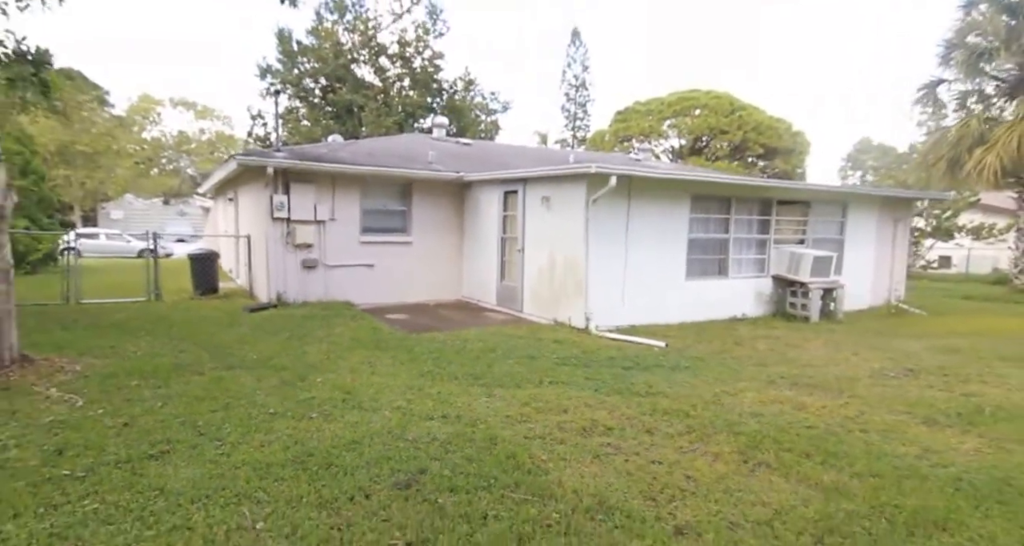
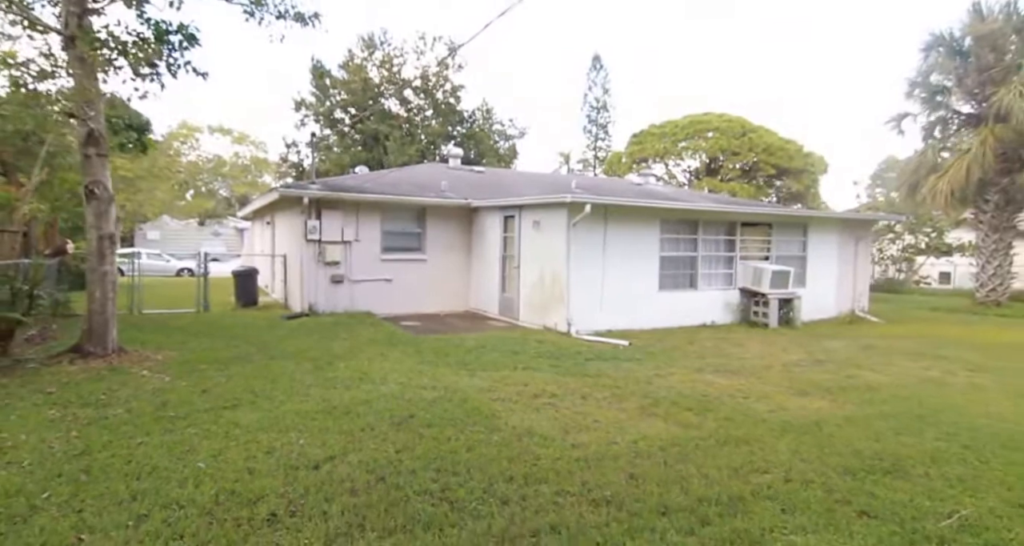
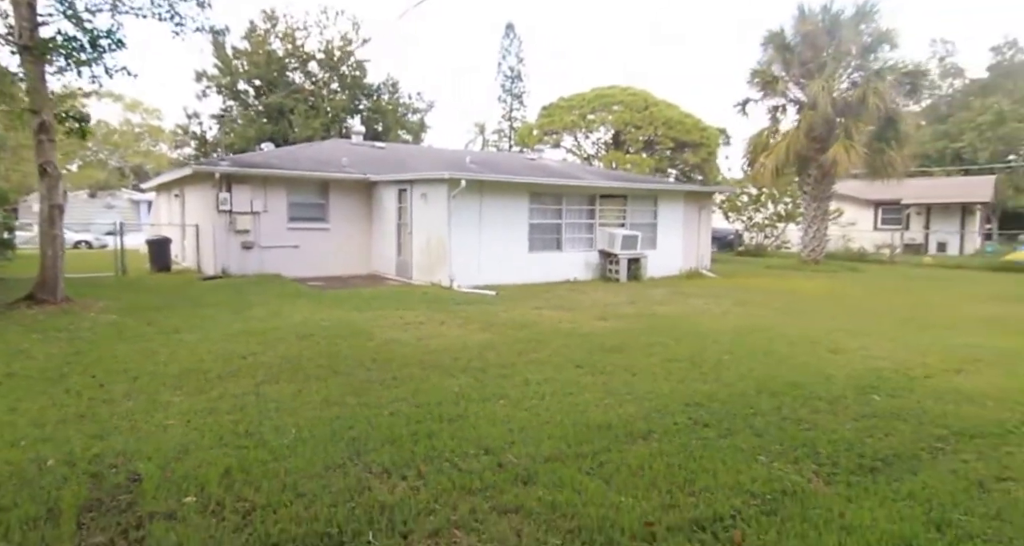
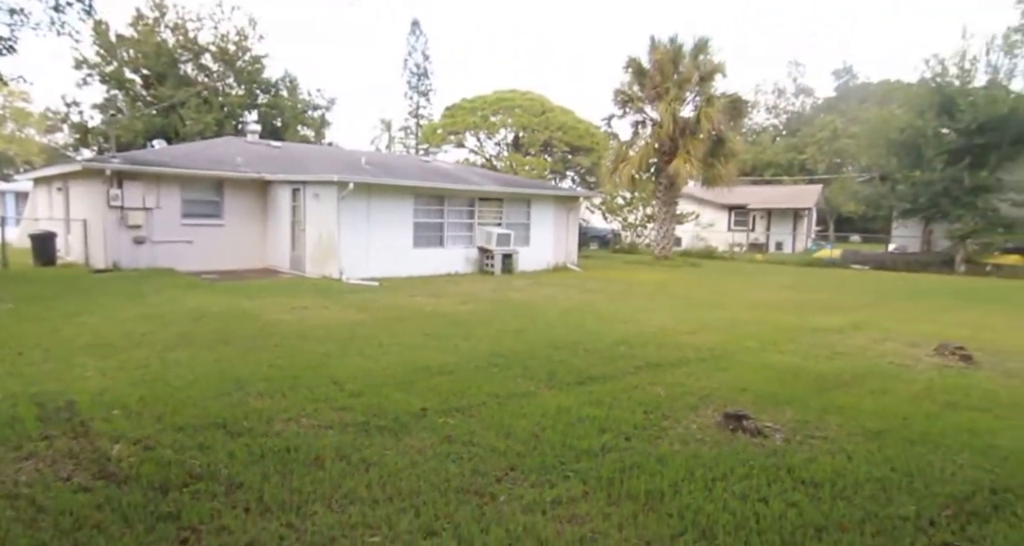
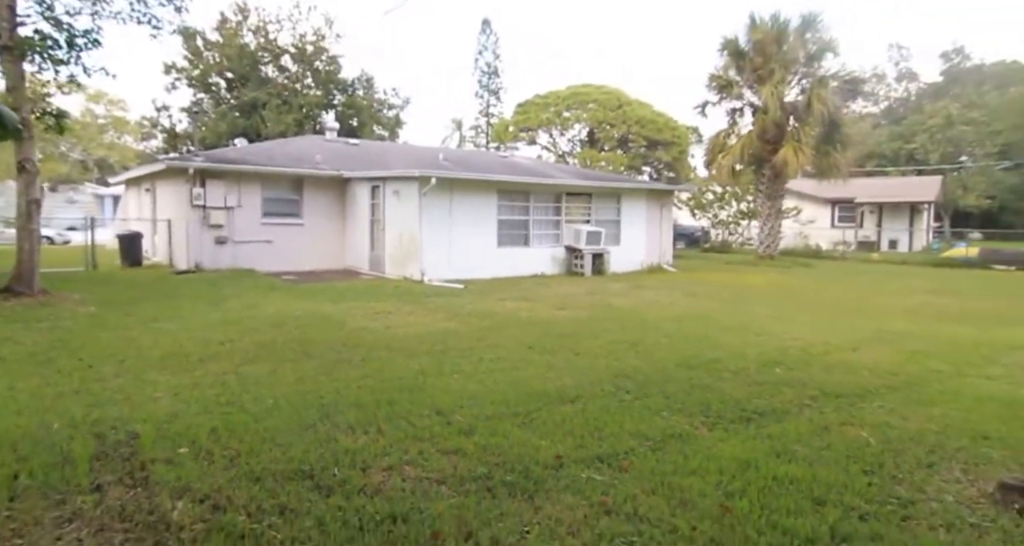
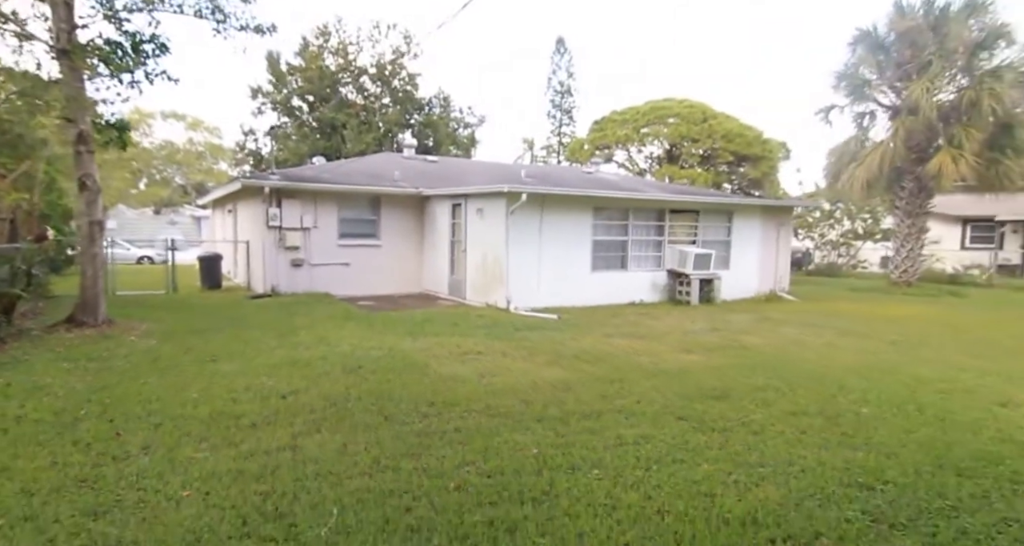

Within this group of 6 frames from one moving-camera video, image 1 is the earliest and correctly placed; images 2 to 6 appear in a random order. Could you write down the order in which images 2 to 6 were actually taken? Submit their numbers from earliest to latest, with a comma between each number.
2, 6, 3, 5, 4
